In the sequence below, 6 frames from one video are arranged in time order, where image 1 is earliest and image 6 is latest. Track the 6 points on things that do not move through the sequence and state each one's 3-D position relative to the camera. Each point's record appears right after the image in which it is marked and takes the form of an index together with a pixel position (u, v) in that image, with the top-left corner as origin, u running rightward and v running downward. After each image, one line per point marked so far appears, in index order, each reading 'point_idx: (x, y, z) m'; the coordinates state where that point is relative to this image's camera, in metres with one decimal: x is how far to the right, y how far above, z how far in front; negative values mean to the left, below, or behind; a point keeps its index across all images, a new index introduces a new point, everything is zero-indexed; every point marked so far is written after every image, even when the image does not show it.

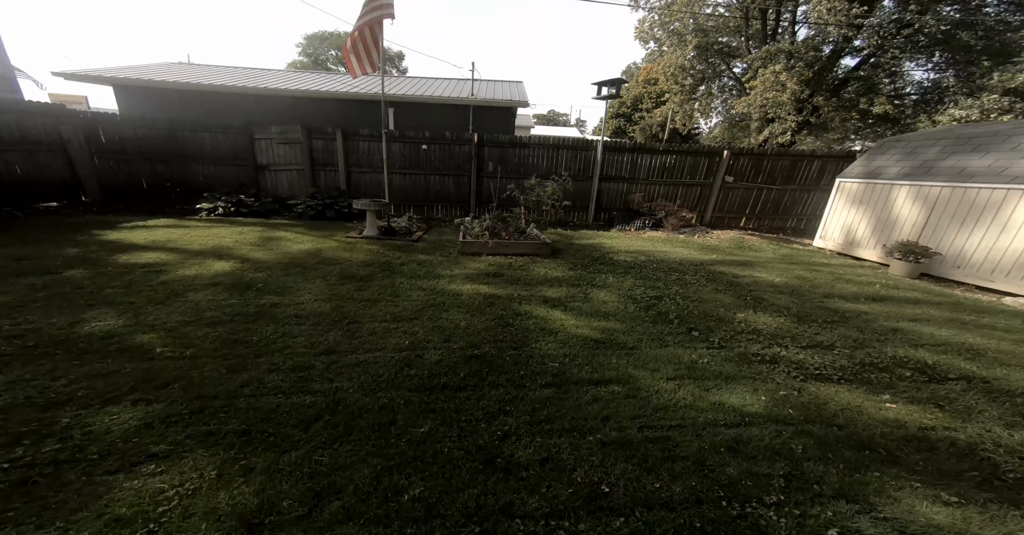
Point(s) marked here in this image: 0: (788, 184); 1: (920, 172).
0: (+7.2, +2.1, +9.3) m
1: (+7.1, +1.7, +6.6) m
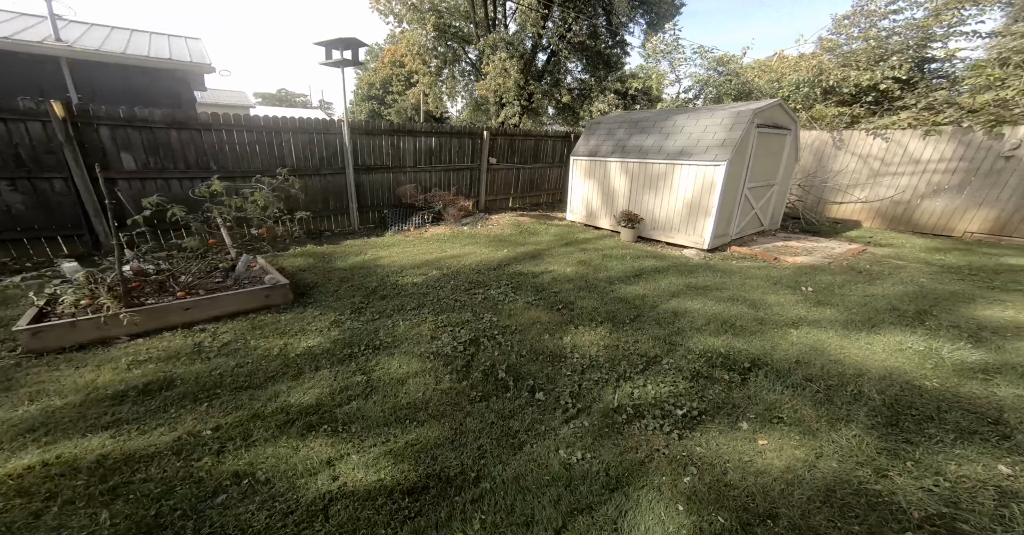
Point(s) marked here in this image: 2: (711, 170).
0: (+0.6, +2.7, +9.9) m
1: (+2.3, +2.4, +7.7) m
2: (+3.3, +1.6, +6.3) m
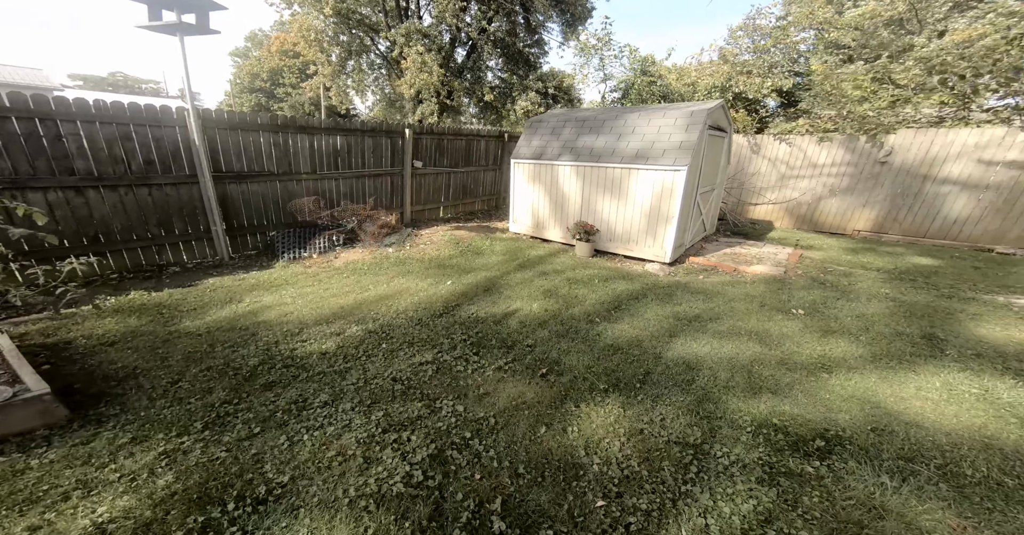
0: (-1.1, +2.3, +8.6) m
1: (+1.0, +2.1, +6.8) m
2: (+2.4, +1.3, +5.7) m
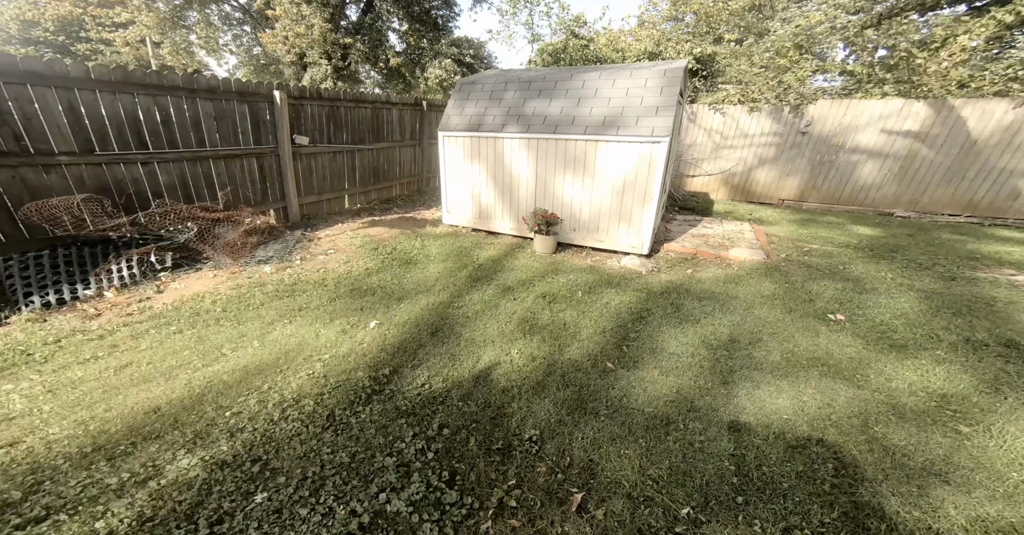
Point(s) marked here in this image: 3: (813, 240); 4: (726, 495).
0: (-2.5, +2.2, +6.5) m
1: (0.0, +2.0, +5.3) m
2: (+1.7, +1.4, +4.5) m
3: (+4.8, +0.5, +6.0) m
4: (+1.1, -1.1, +1.6) m
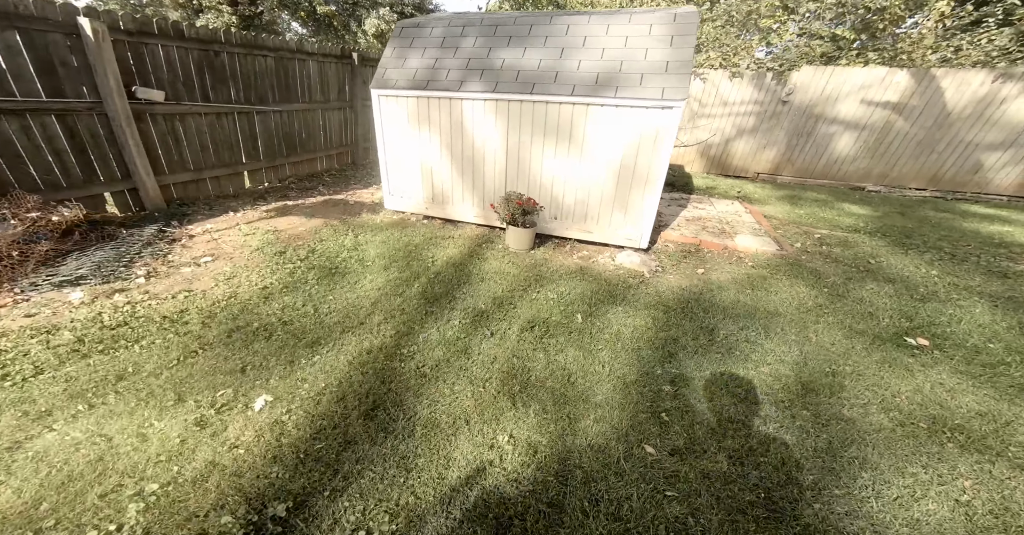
0: (-3.0, +2.2, +4.8) m
1: (-0.4, +2.0, +3.9) m
2: (+1.3, +1.4, +3.5) m
3: (+4.3, +0.6, +5.3) m
4: (+1.2, -1.3, +0.7) m
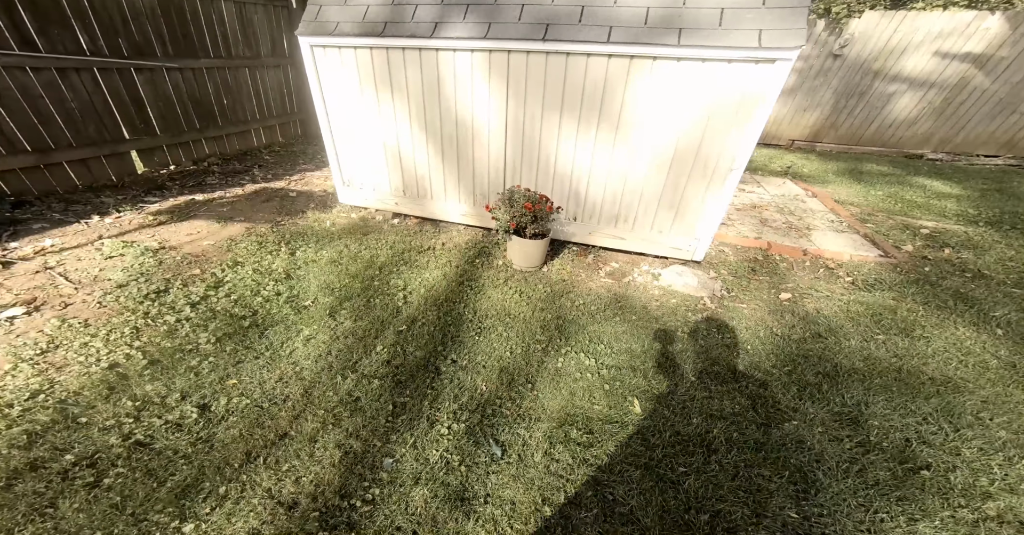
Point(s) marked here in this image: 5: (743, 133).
0: (-2.9, +2.0, +3.5) m
1: (-0.4, +1.8, +2.6) m
2: (+1.4, +1.2, +2.2) m
3: (+4.3, +0.7, +4.2) m
4: (+1.3, -1.7, -0.3) m
5: (+1.5, +0.9, +2.4) m
